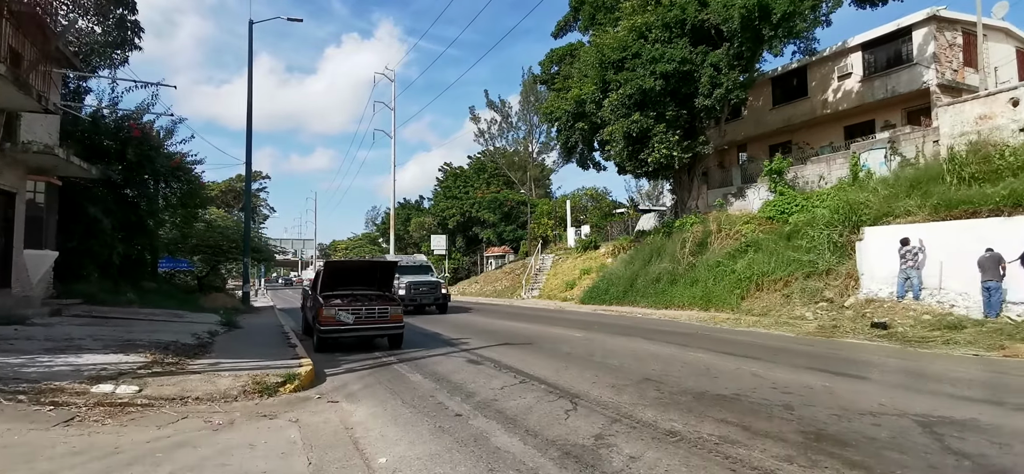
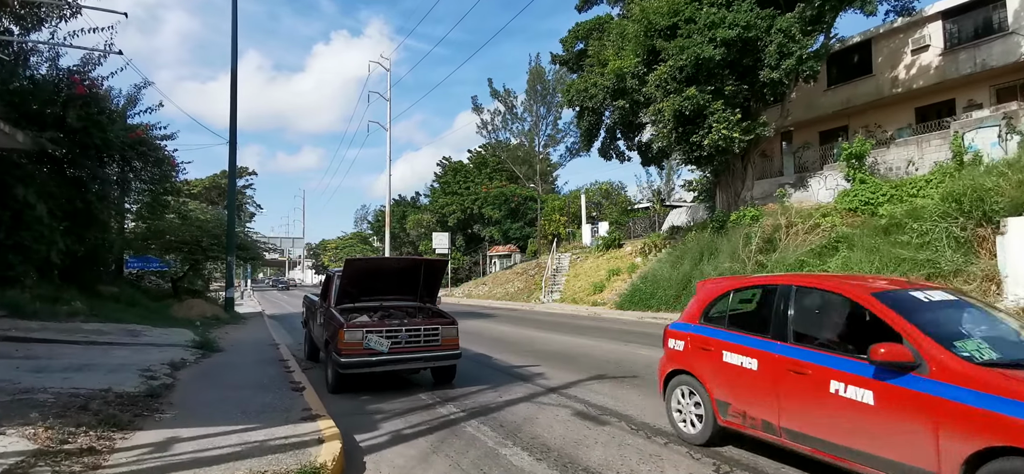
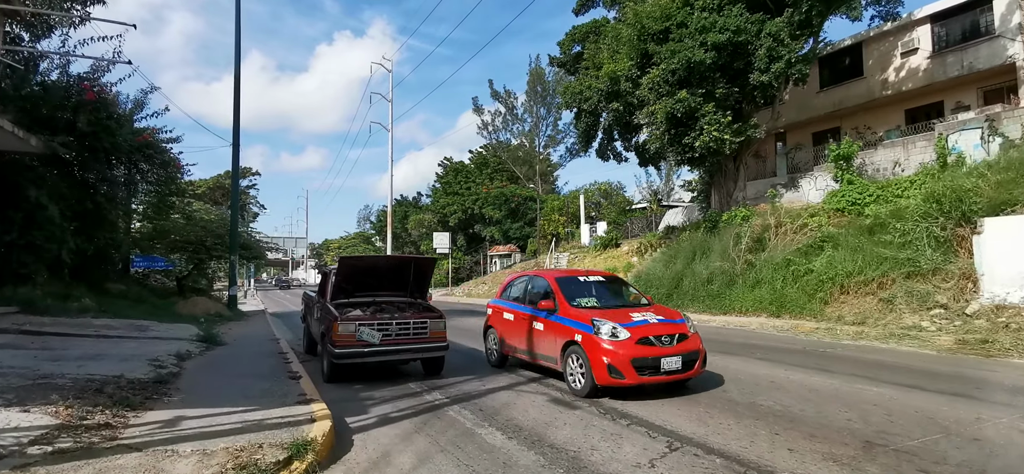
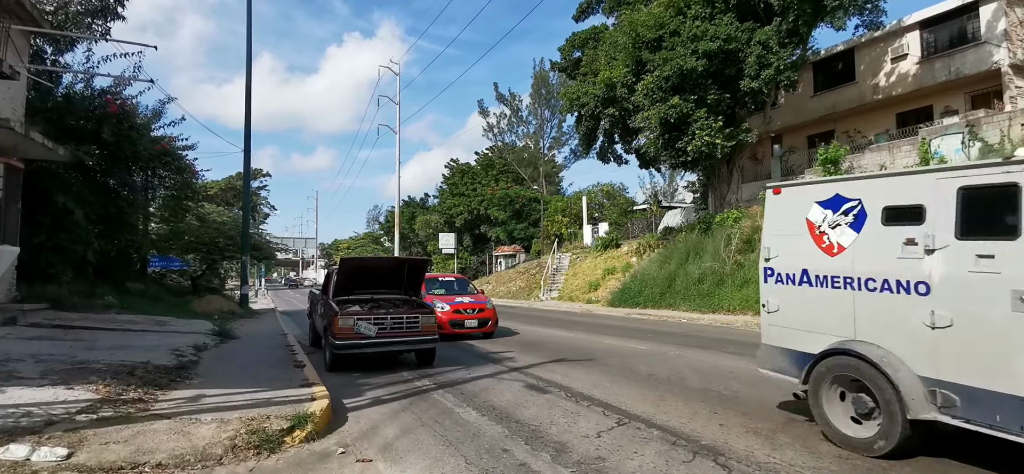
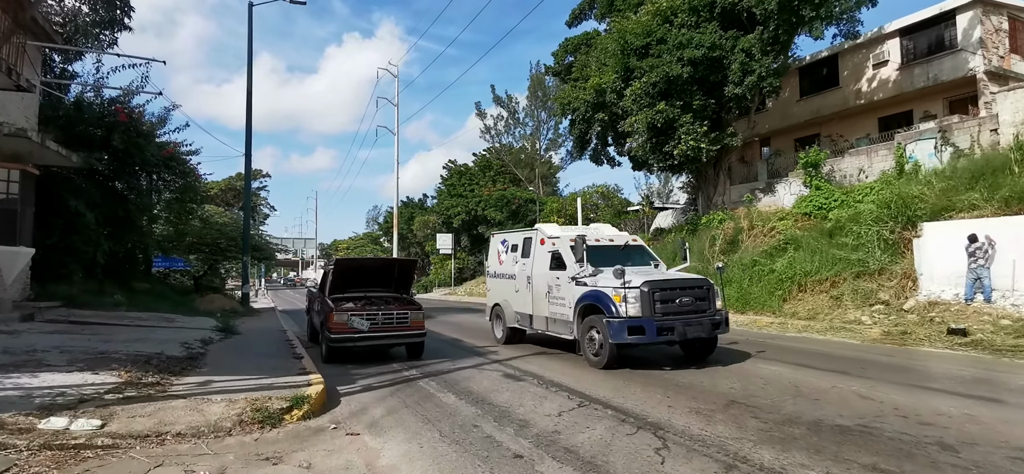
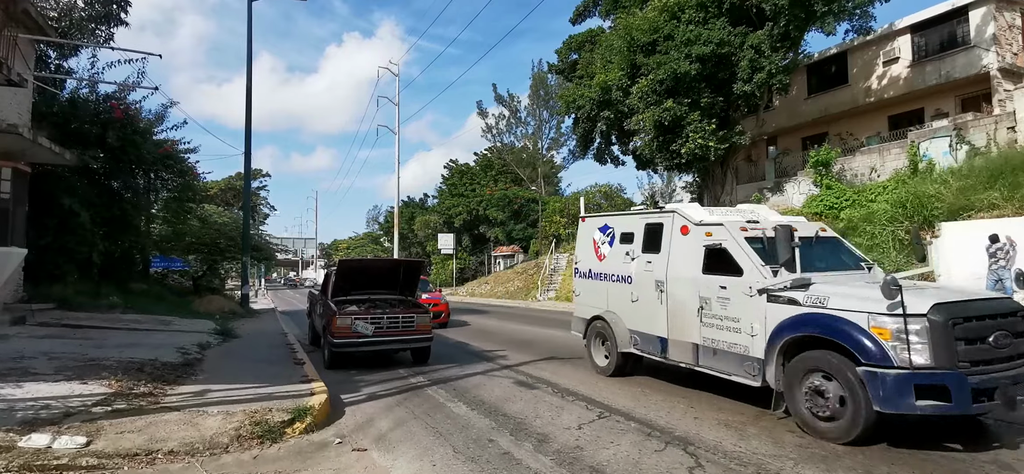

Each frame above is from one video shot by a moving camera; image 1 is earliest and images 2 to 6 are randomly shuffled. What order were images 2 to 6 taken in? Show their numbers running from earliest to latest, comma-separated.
5, 6, 4, 3, 2
